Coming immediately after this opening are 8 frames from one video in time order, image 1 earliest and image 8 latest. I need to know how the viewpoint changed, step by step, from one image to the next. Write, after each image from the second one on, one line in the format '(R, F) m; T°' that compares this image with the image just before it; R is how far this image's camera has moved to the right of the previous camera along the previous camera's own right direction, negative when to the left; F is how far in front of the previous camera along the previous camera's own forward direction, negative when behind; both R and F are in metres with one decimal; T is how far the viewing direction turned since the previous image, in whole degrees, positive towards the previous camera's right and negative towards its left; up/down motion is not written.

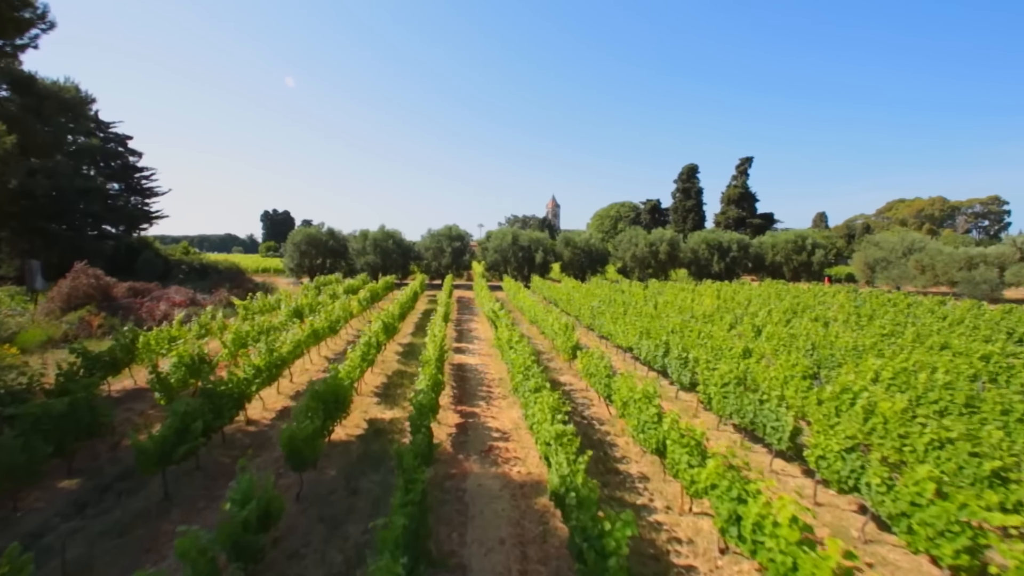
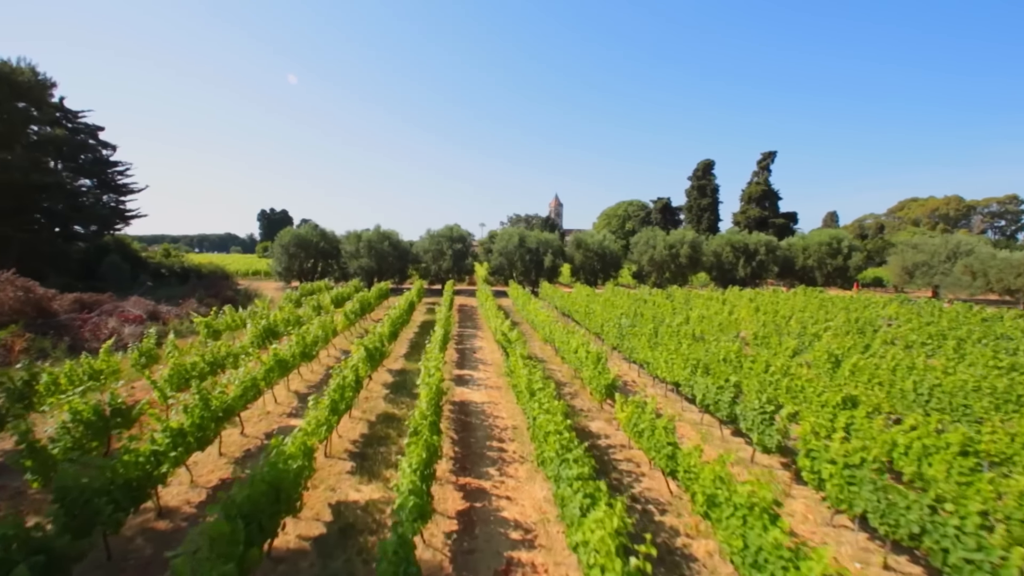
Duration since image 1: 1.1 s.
(-0.4, +2.6) m; 0°
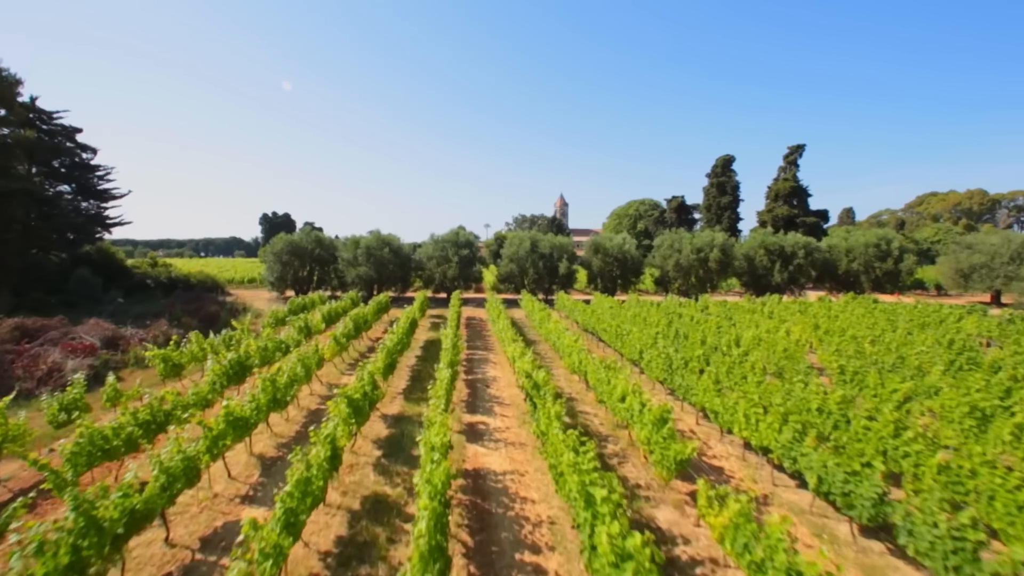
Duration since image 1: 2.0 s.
(-0.5, +2.5) m; -1°
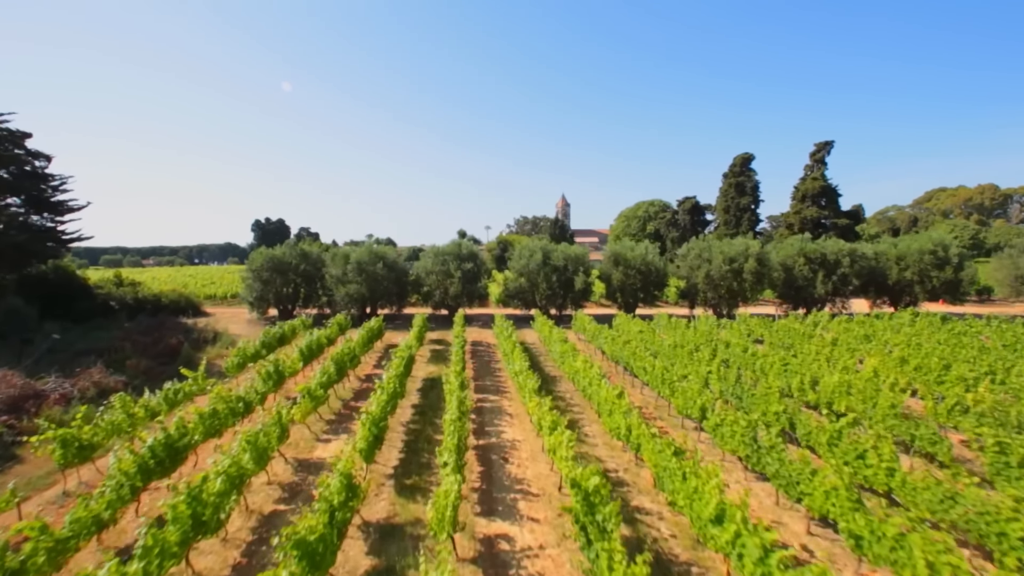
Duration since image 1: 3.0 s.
(-0.6, +2.9) m; 0°
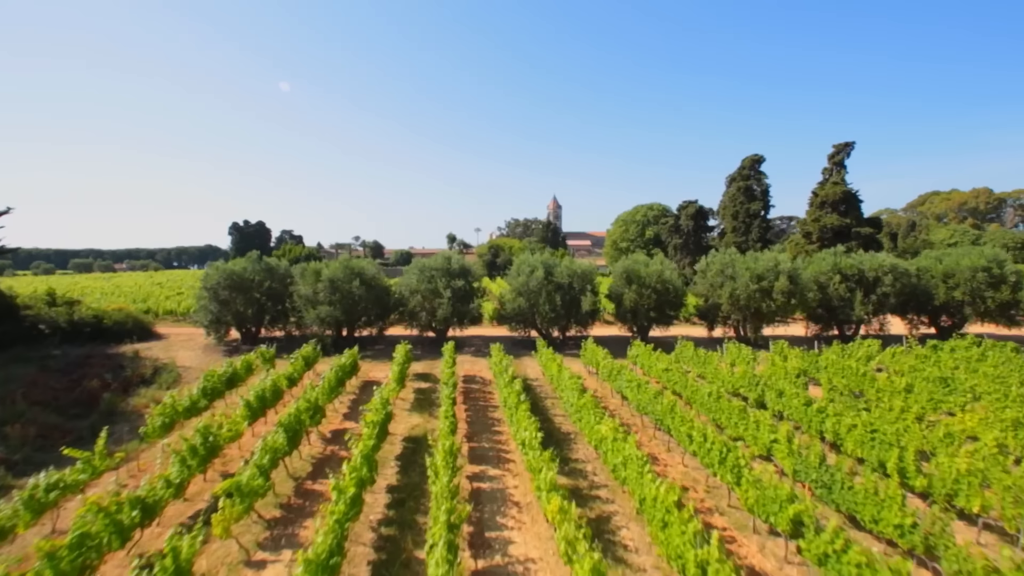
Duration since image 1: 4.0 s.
(-0.4, +3.1) m; +2°
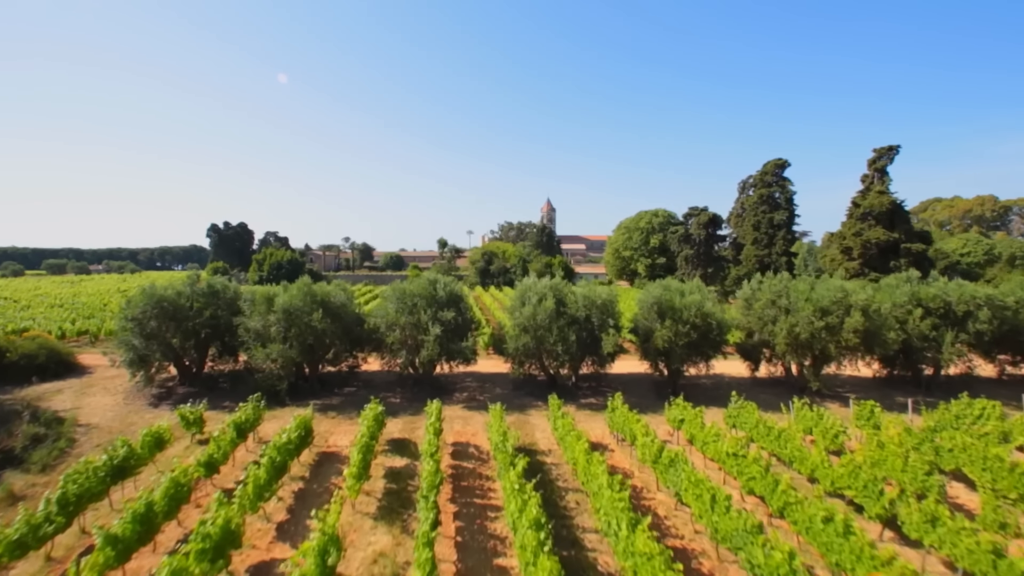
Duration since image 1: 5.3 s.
(-0.5, +4.3) m; +1°
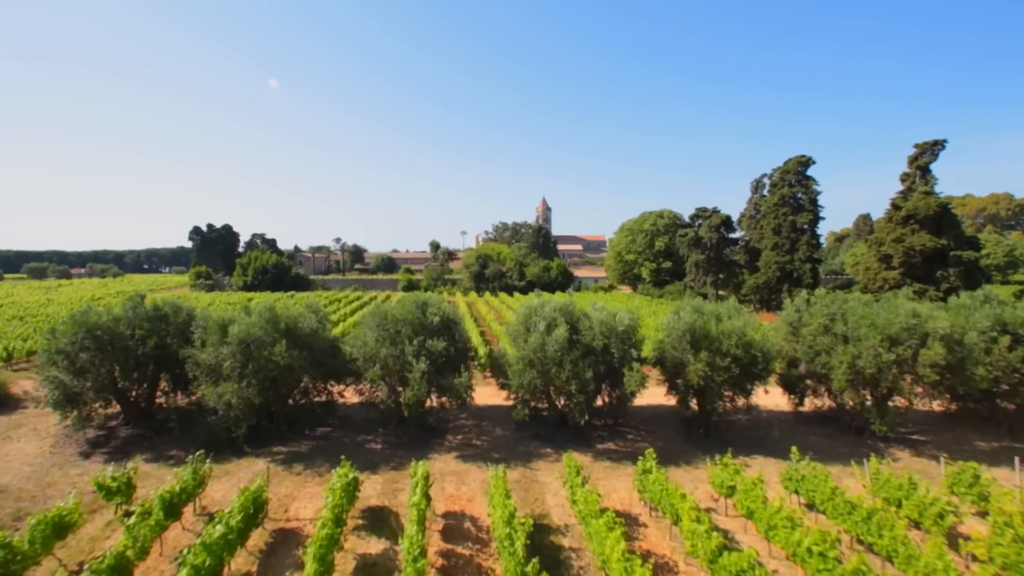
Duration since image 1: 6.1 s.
(-0.3, +2.8) m; +1°
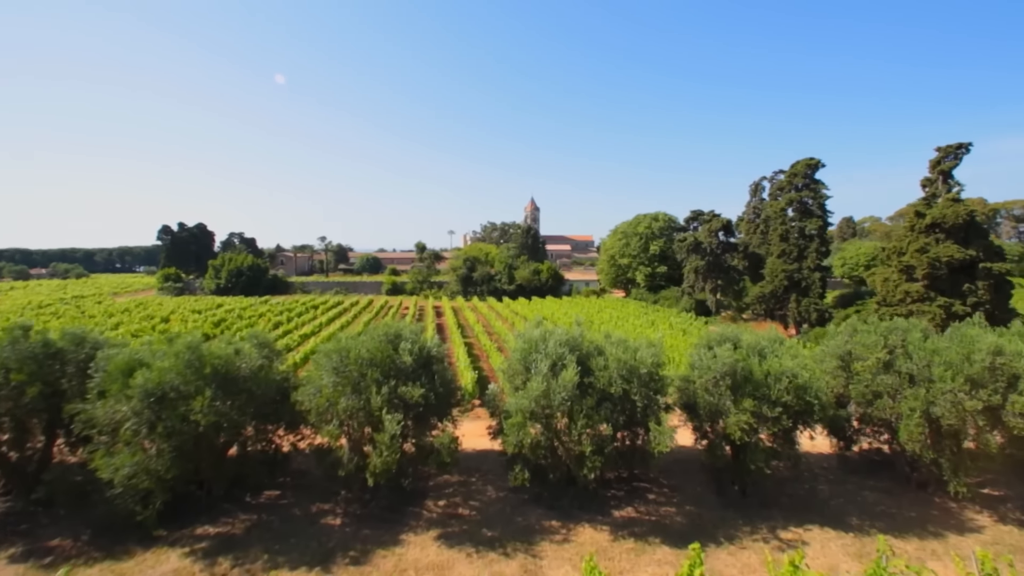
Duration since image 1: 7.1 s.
(-0.3, +3.1) m; +2°
